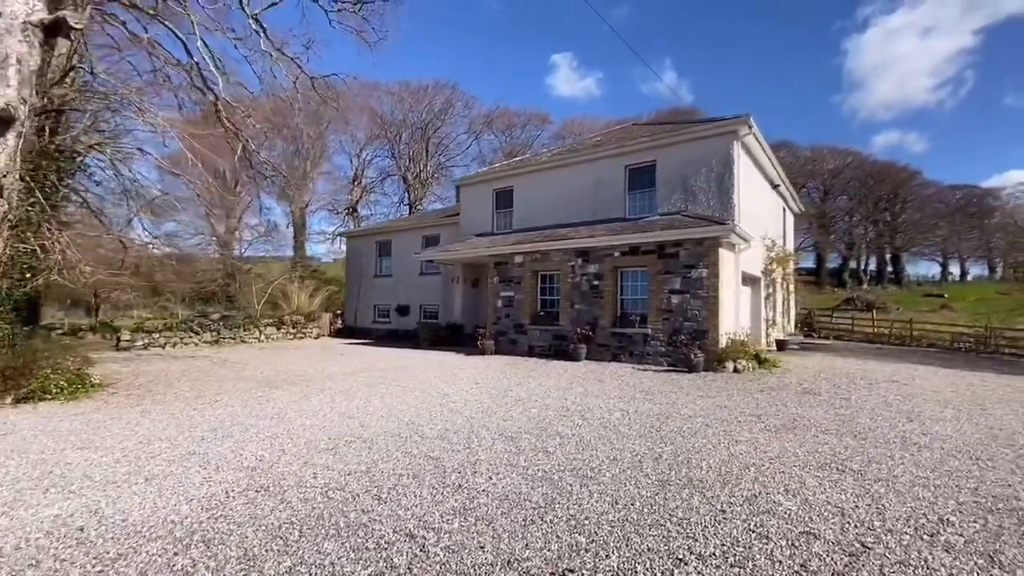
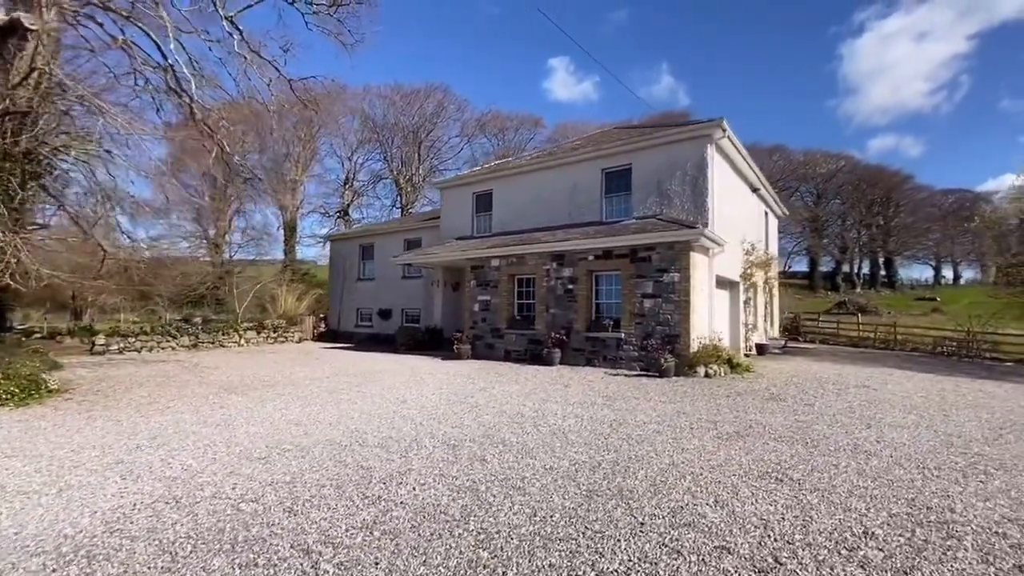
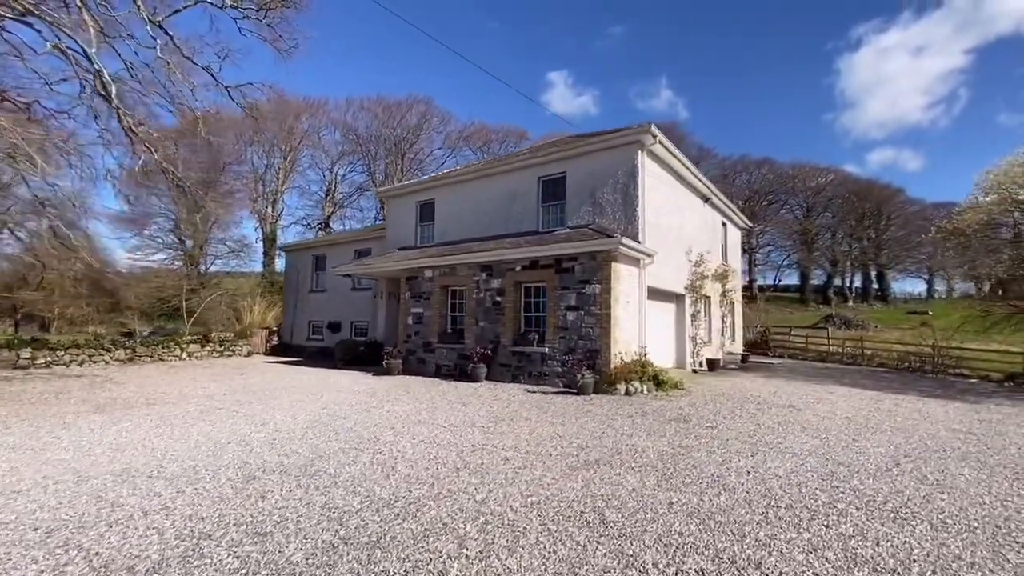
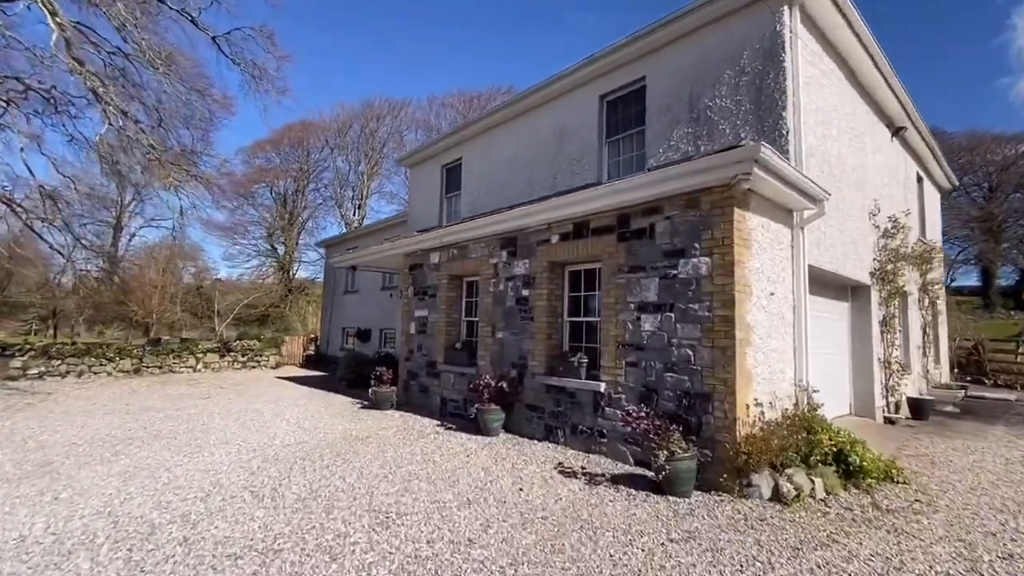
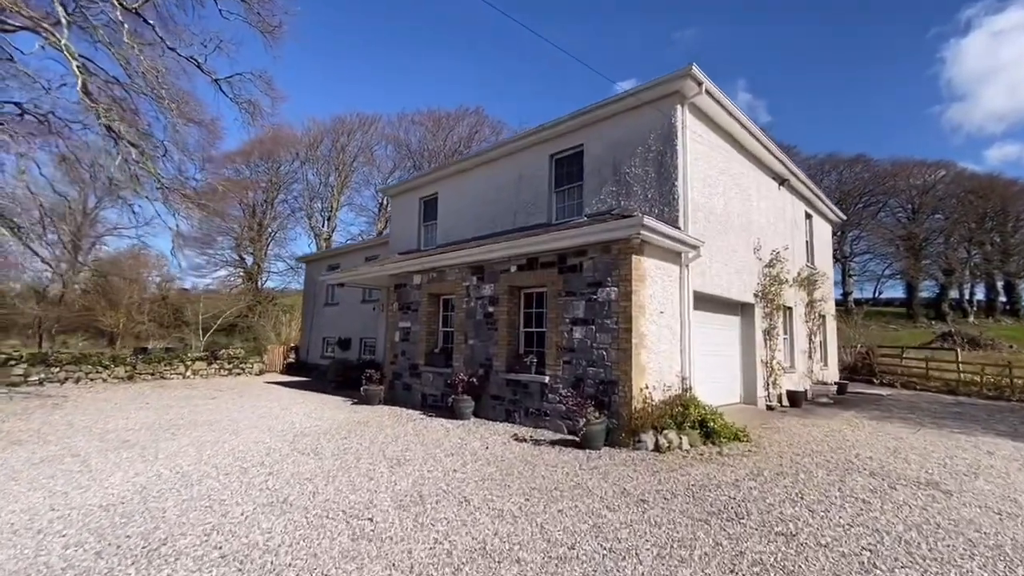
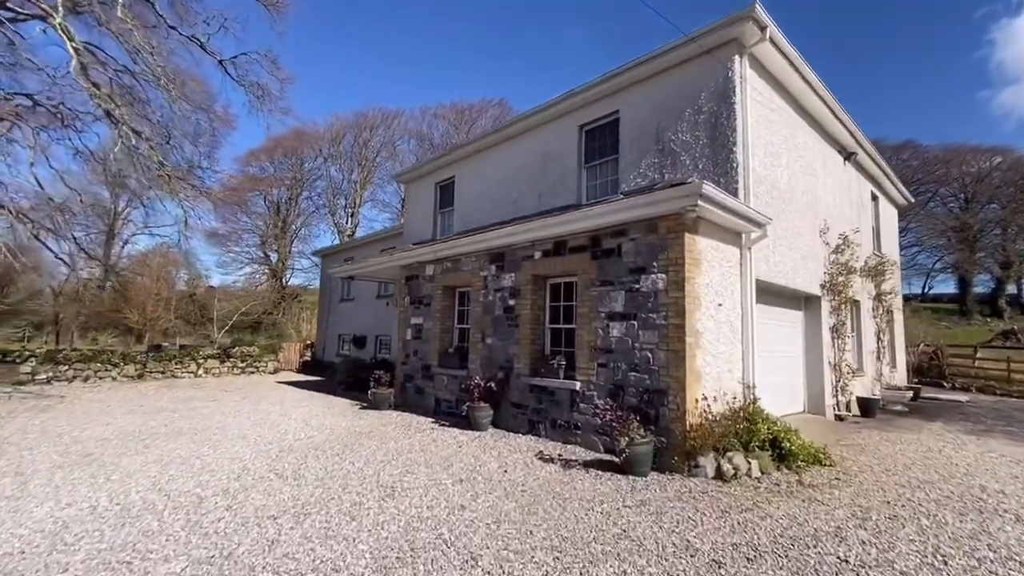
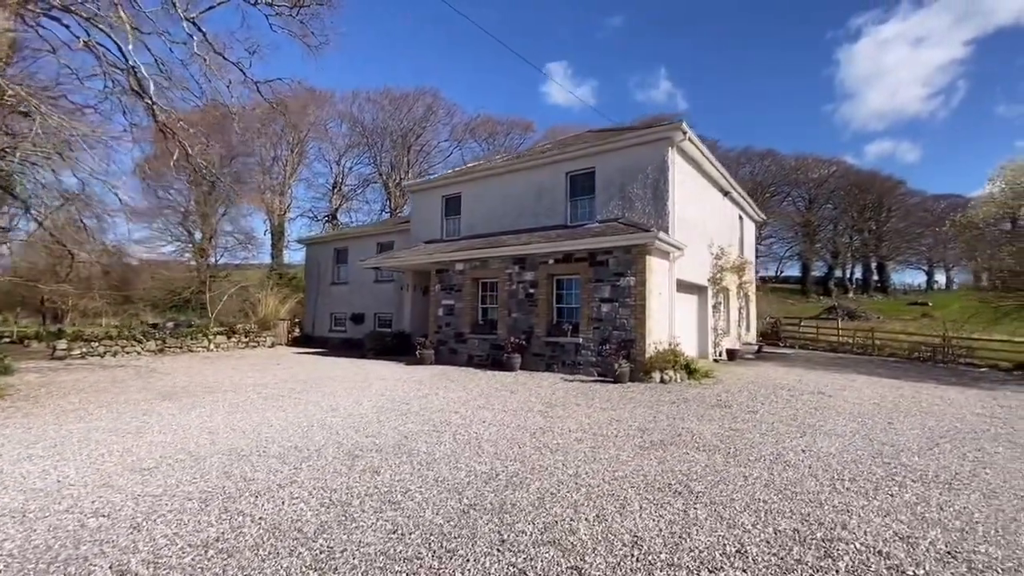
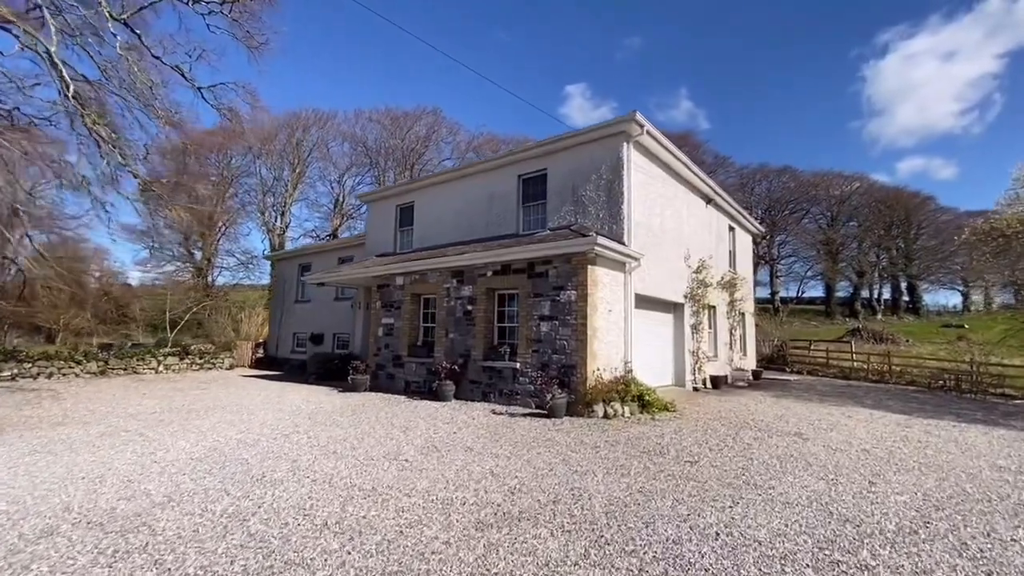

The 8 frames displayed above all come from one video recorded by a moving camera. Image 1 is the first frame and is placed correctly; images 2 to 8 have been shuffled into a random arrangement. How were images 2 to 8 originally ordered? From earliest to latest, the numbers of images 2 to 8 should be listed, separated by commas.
2, 7, 3, 8, 5, 6, 4
